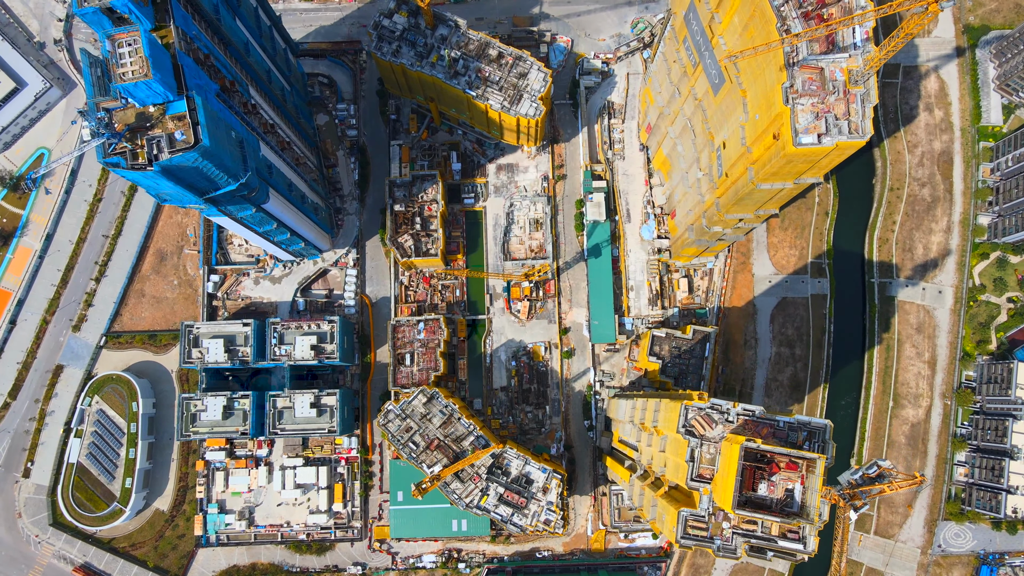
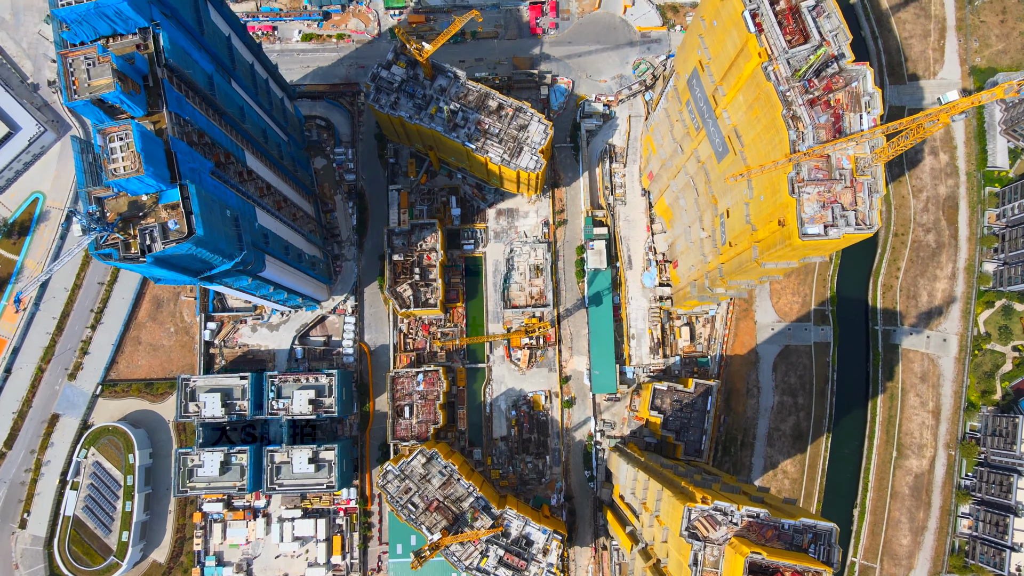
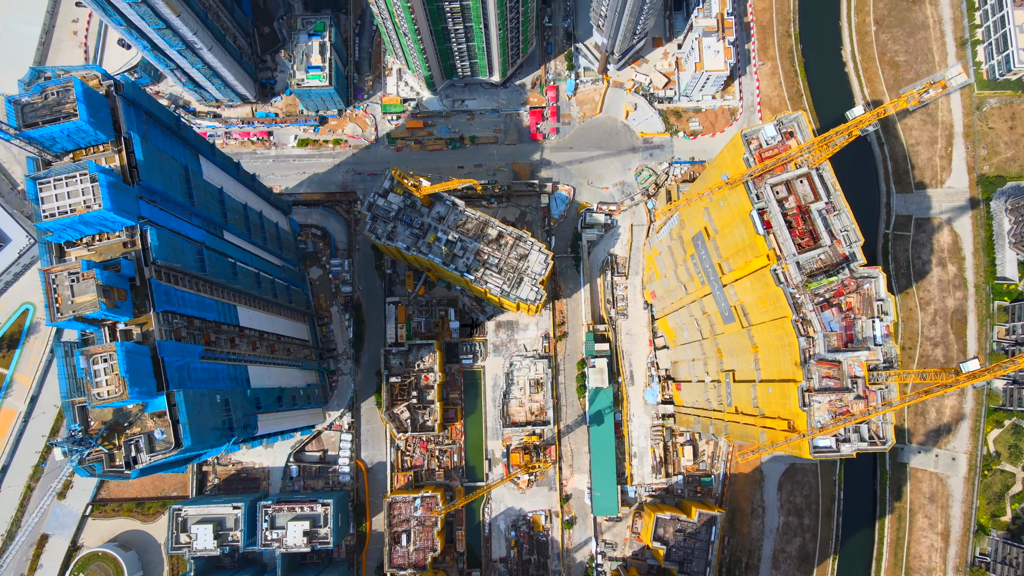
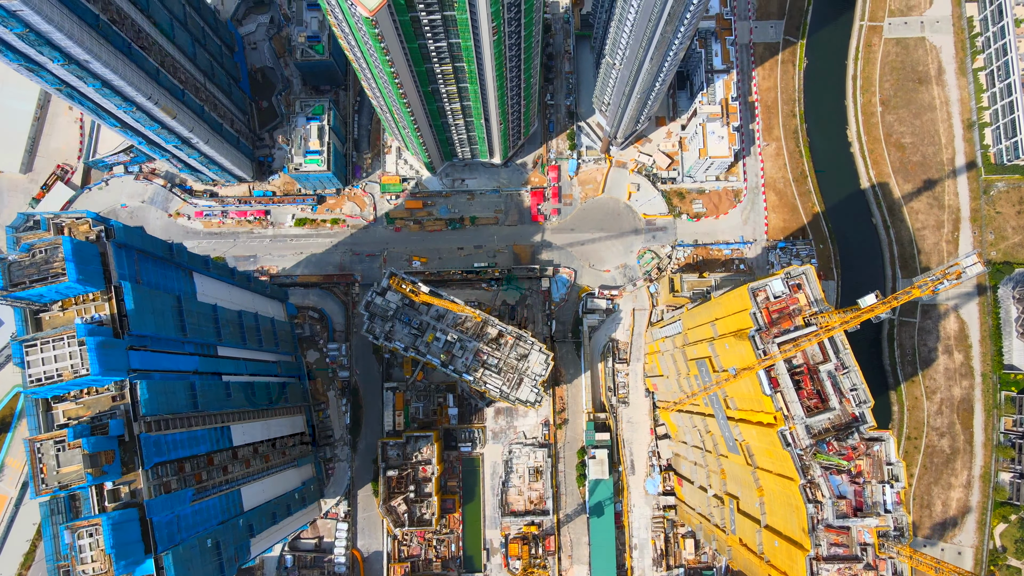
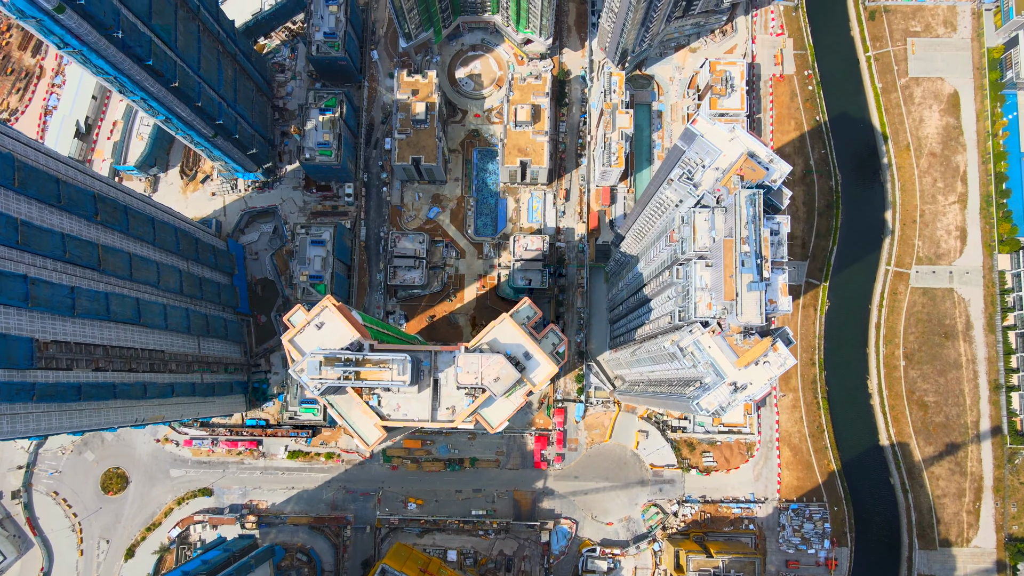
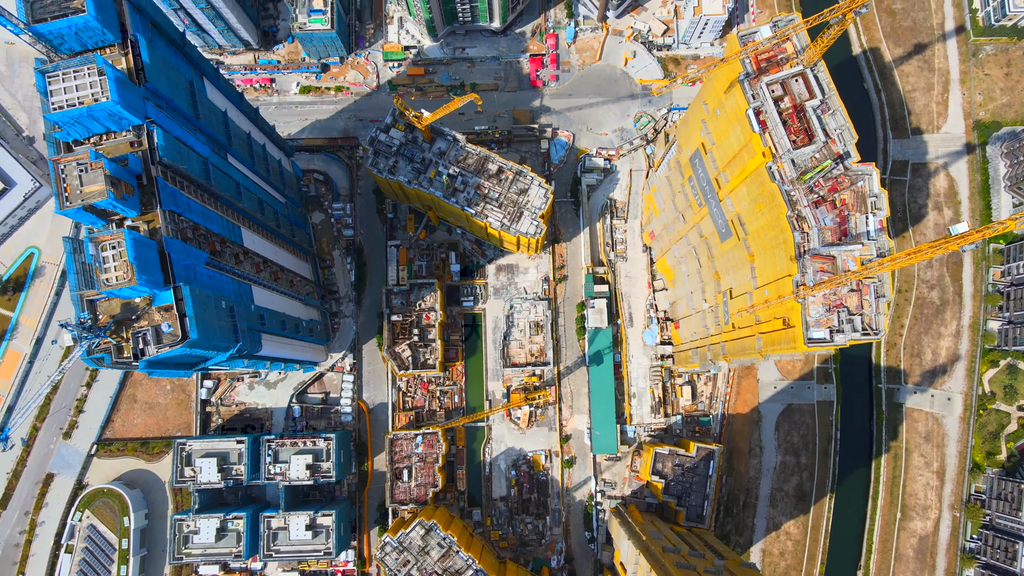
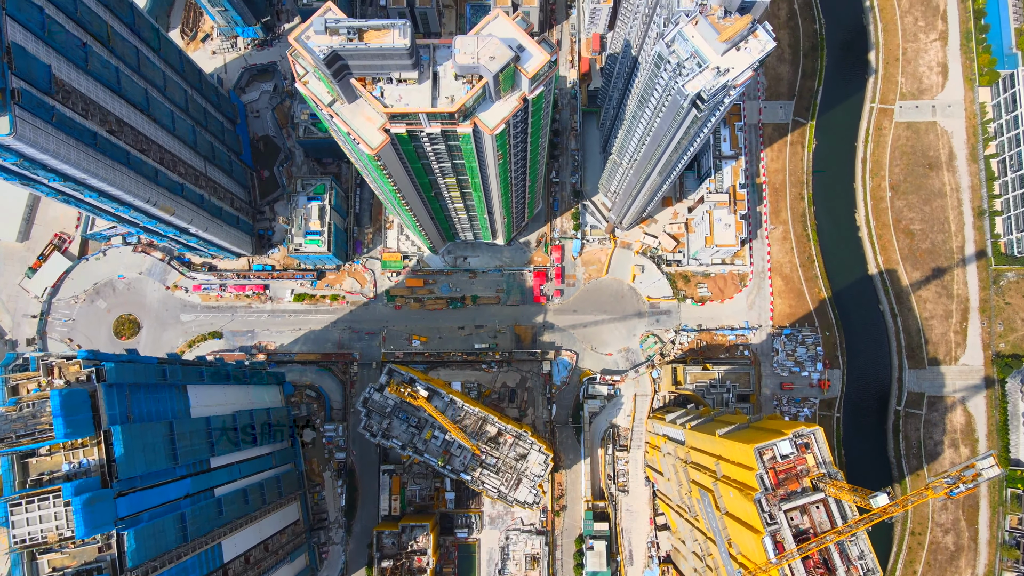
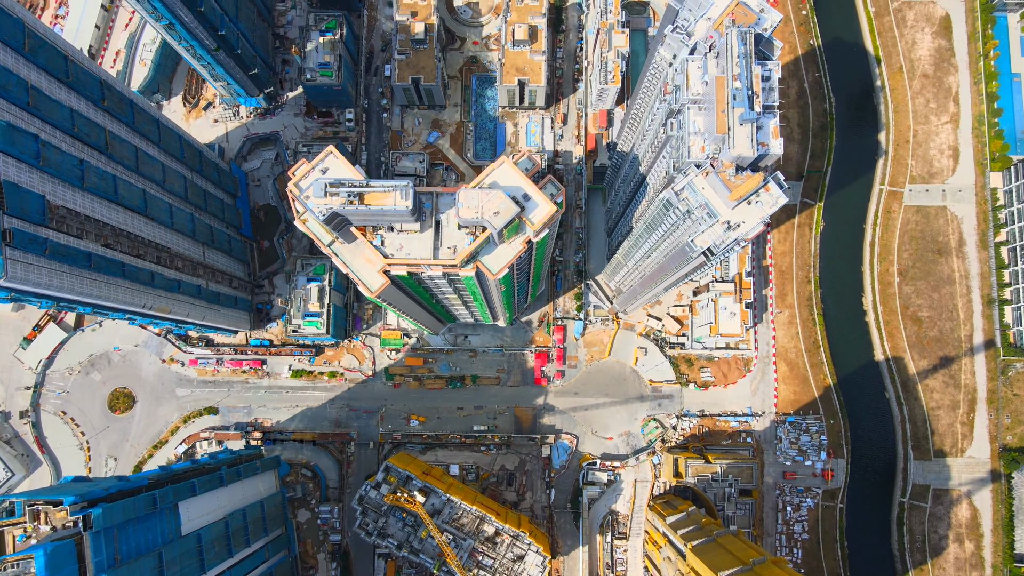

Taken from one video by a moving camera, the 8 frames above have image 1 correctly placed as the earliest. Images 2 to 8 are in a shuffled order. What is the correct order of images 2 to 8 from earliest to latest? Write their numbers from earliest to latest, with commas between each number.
2, 6, 3, 4, 7, 8, 5
